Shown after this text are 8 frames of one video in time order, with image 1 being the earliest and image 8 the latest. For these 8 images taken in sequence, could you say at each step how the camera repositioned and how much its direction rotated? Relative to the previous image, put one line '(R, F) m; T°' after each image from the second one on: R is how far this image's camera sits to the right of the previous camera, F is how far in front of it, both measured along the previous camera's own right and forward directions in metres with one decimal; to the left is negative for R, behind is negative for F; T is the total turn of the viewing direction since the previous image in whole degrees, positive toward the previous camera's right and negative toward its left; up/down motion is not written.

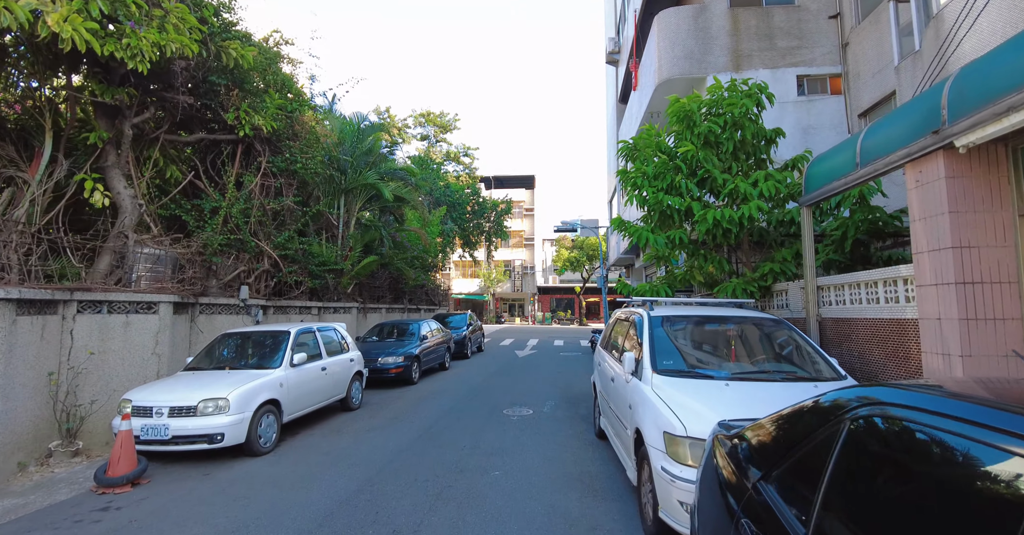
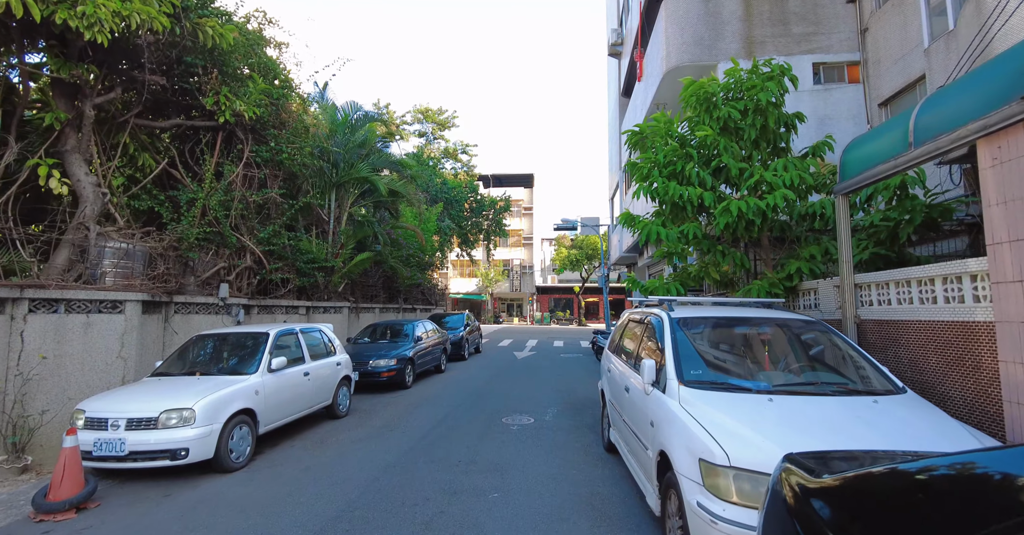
(0.0, +0.6) m; 0°
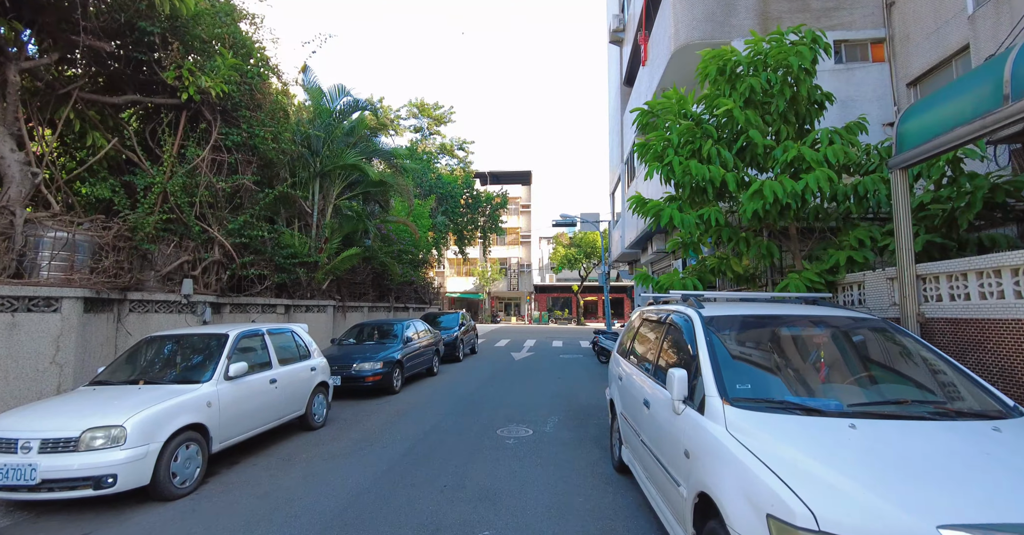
(0.0, +0.8) m; 0°
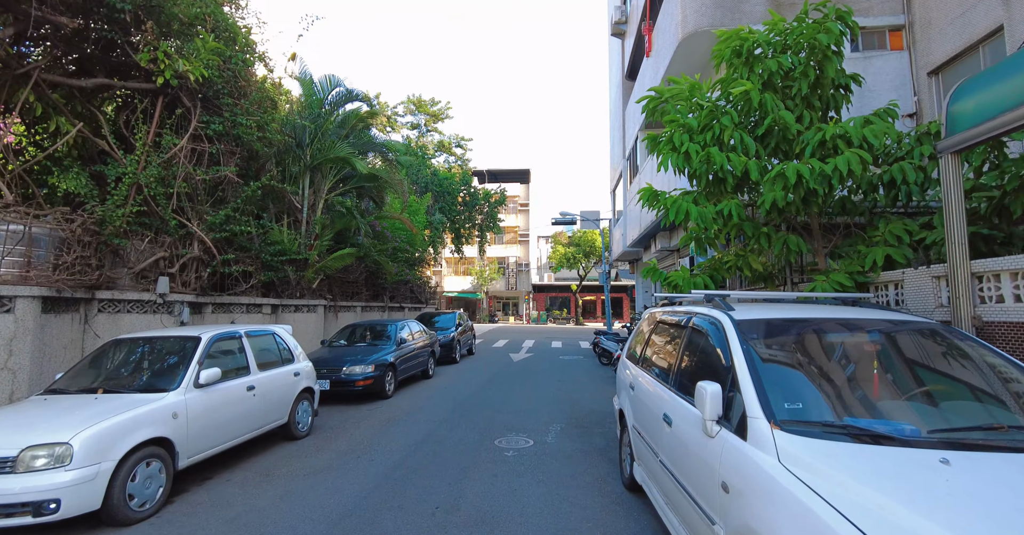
(0.0, +0.5) m; 0°
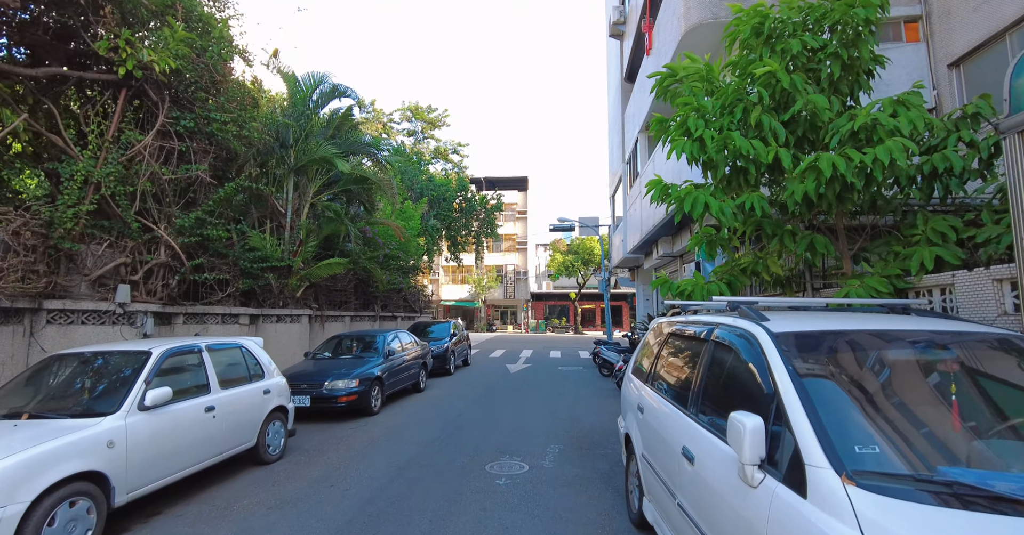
(+0.1, +0.6) m; 0°
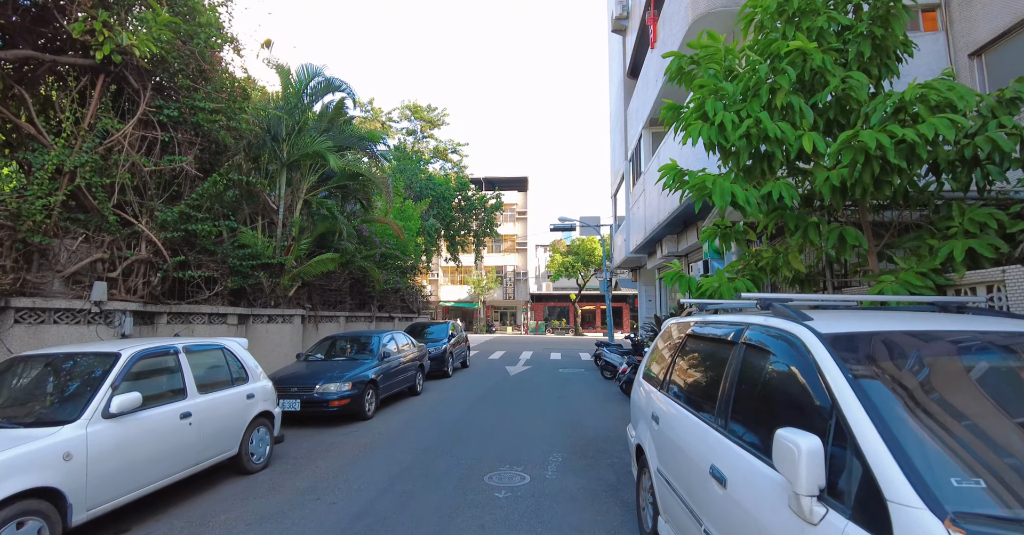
(0.0, +0.4) m; 0°
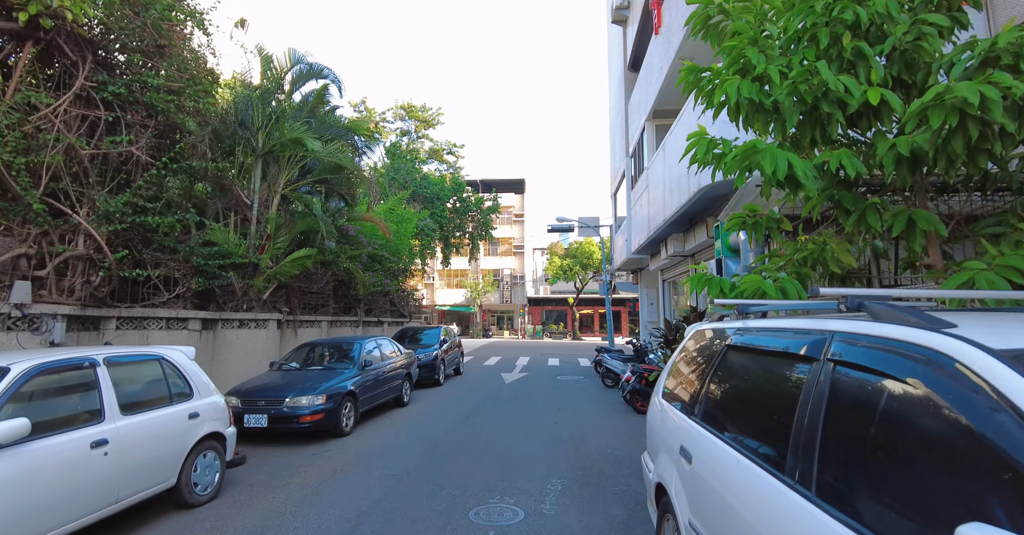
(+0.1, +0.8) m; 0°
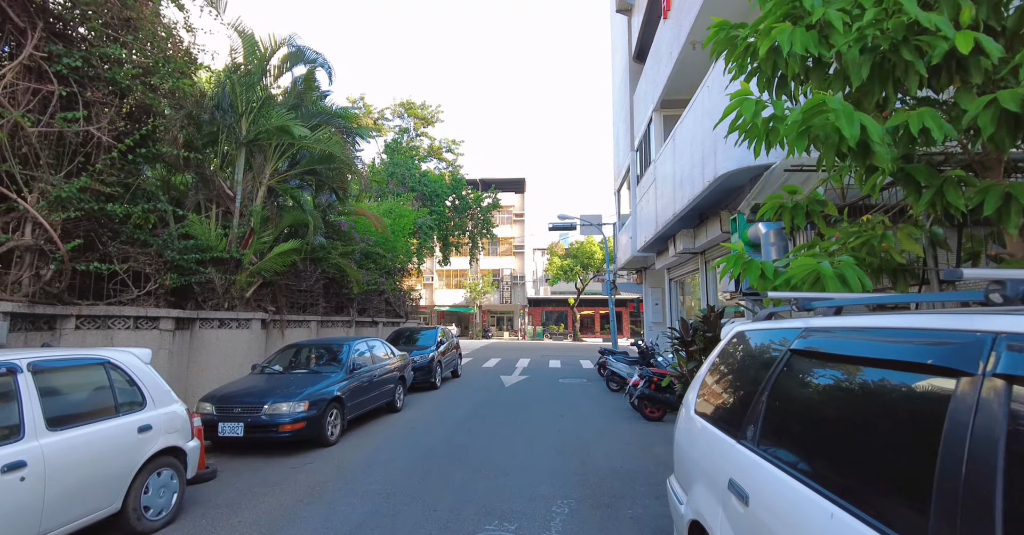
(0.0, +0.6) m; 0°
